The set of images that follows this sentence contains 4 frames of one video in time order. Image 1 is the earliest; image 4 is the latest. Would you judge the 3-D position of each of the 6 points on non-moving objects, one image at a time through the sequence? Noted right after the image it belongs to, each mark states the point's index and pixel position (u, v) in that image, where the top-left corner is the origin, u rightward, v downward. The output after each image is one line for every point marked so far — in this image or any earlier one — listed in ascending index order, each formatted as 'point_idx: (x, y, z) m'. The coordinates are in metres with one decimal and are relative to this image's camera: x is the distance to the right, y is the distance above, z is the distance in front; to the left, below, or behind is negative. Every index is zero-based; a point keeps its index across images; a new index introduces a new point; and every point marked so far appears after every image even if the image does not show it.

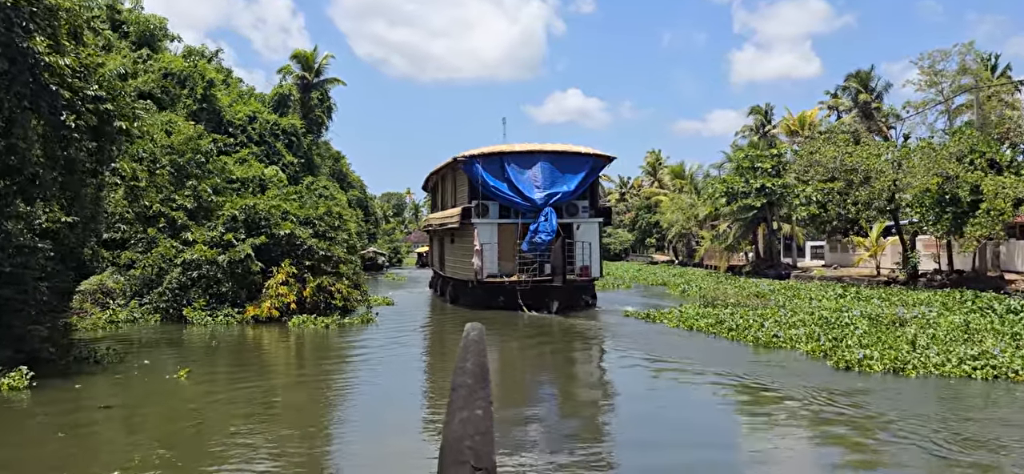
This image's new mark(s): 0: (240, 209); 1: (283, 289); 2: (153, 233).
0: (-7.0, +0.7, +15.9) m
1: (-5.7, -1.3, +15.3) m
2: (-9.3, +0.1, +15.8) m
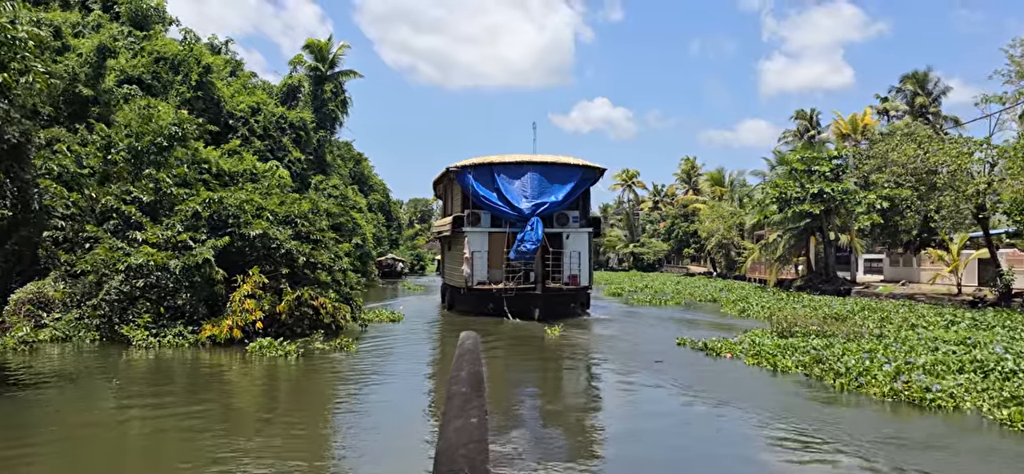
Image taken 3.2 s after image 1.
0: (-6.5, +0.7, +13.1) m
1: (-5.3, -1.3, +12.4) m
2: (-8.8, +0.1, +13.0) m
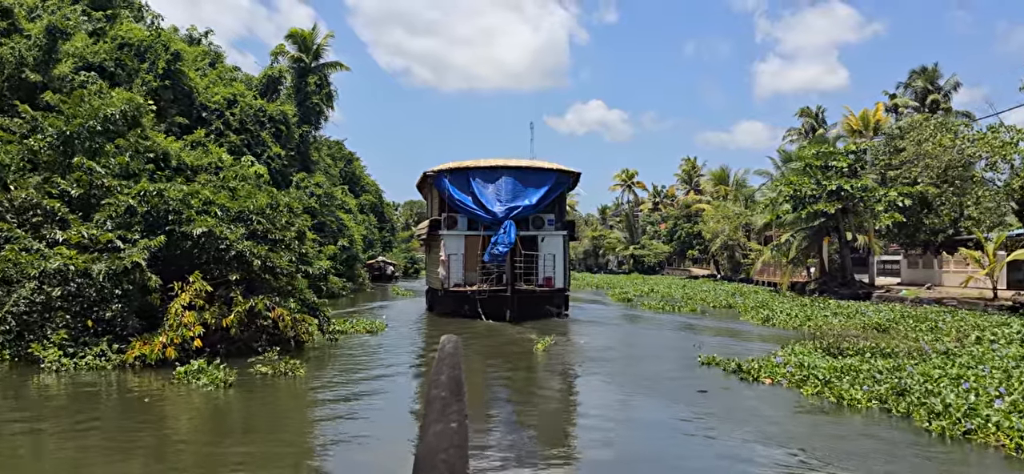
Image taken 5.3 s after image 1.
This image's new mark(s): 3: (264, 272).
0: (-6.6, +0.7, +11.0) m
1: (-5.3, -1.3, +10.3) m
2: (-8.9, +0.1, +11.0) m
3: (-4.7, -0.7, +11.9) m
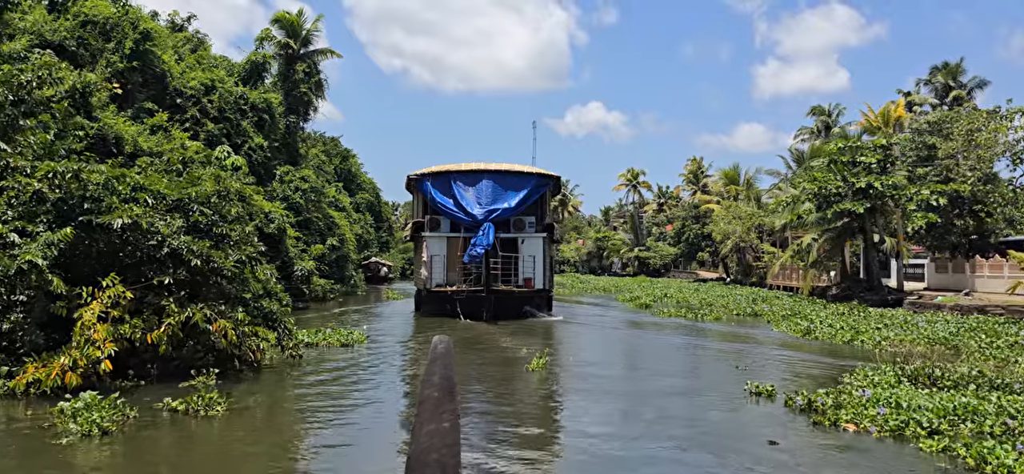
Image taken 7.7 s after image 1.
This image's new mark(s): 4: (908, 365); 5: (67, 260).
0: (-6.5, +0.8, +8.8) m
1: (-5.3, -1.2, +8.2) m
2: (-8.8, +0.2, +8.8) m
3: (-4.7, -0.6, +9.7) m
4: (+5.8, -1.8, +9.1) m
5: (-6.4, -0.3, +9.2) m
